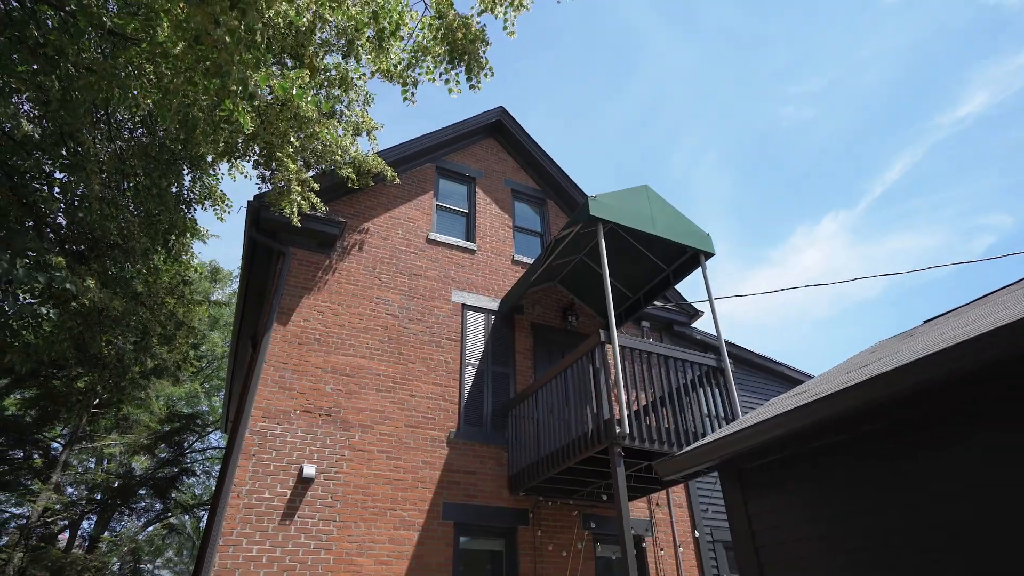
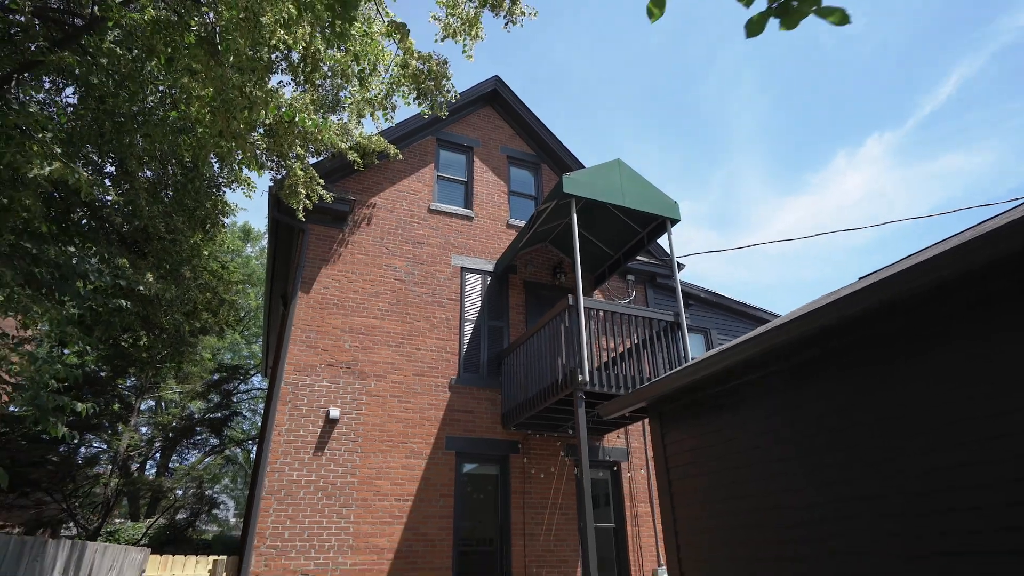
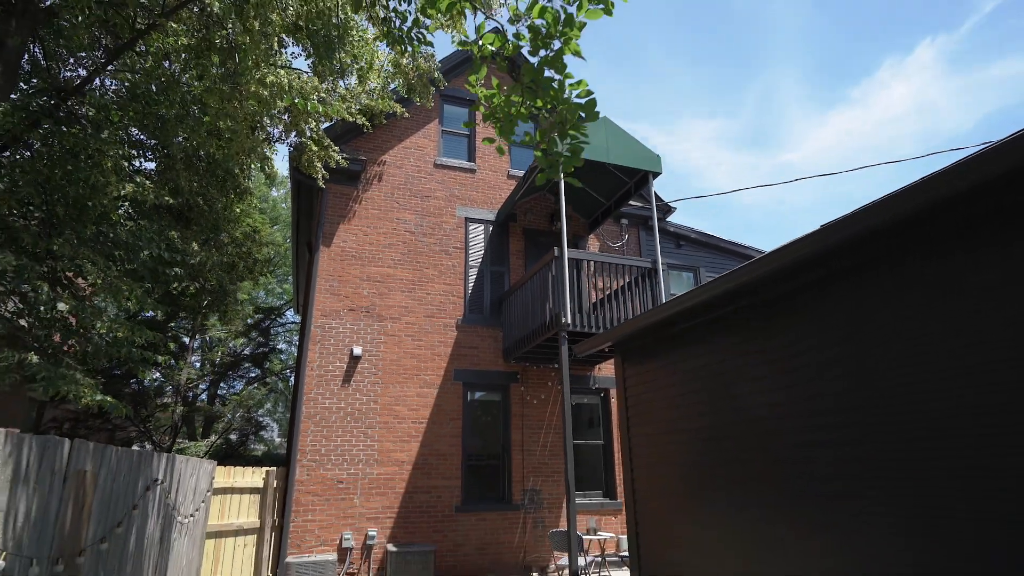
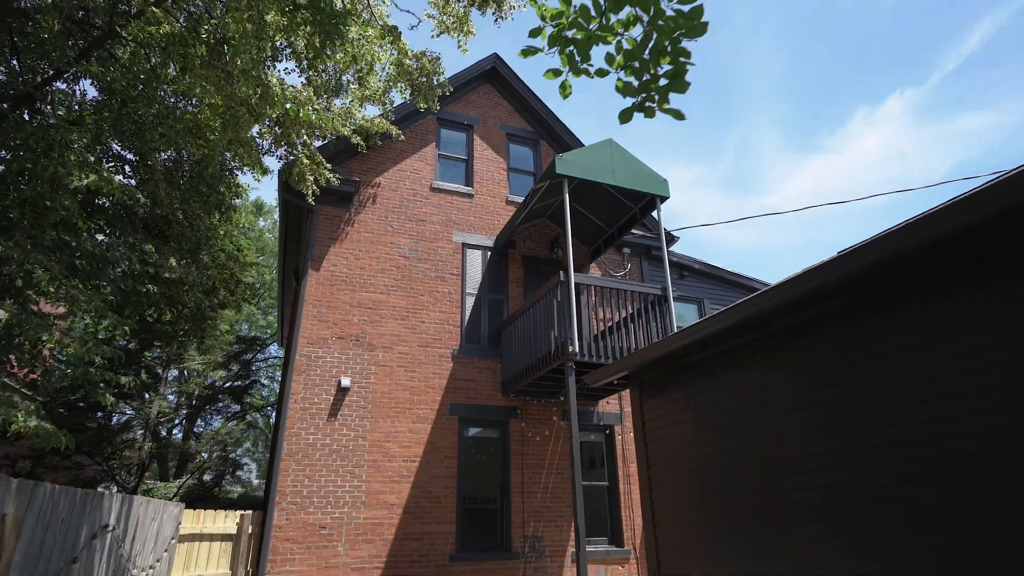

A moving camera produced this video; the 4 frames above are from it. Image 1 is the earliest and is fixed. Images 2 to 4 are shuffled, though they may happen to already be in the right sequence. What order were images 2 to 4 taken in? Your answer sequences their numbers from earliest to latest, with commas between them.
2, 4, 3
